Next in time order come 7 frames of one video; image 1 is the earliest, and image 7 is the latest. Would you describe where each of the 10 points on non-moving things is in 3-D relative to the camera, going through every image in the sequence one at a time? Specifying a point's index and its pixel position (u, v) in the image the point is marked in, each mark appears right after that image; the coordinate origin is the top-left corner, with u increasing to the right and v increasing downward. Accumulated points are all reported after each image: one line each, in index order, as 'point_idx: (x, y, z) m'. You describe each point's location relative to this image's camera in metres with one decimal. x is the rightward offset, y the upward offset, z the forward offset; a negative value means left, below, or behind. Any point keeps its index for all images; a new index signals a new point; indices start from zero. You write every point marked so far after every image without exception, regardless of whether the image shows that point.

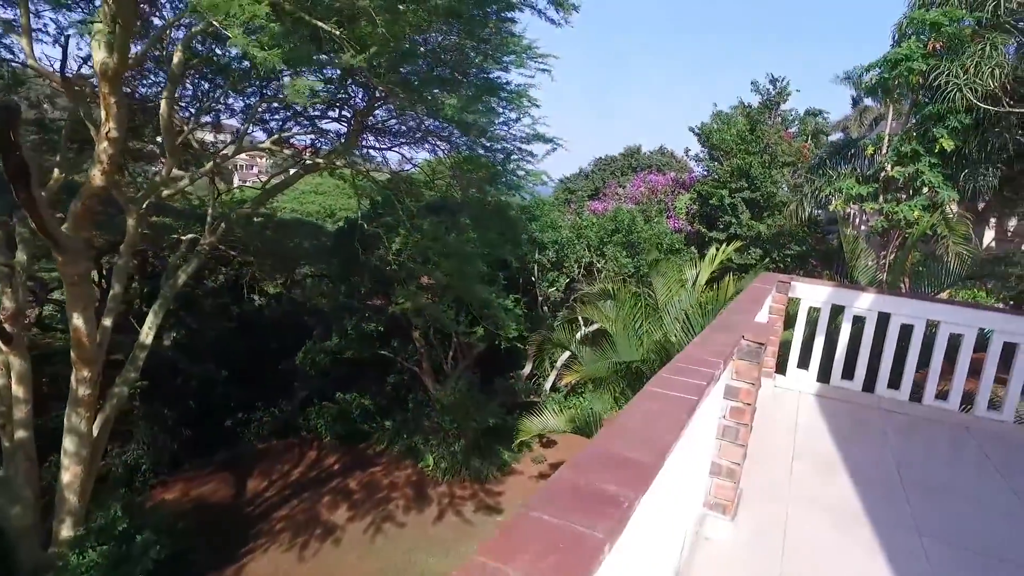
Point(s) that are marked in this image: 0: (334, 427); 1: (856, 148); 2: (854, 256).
0: (-3.7, -2.9, +13.4) m
1: (+5.3, +2.1, +9.9) m
2: (+3.2, +0.3, +6.1) m
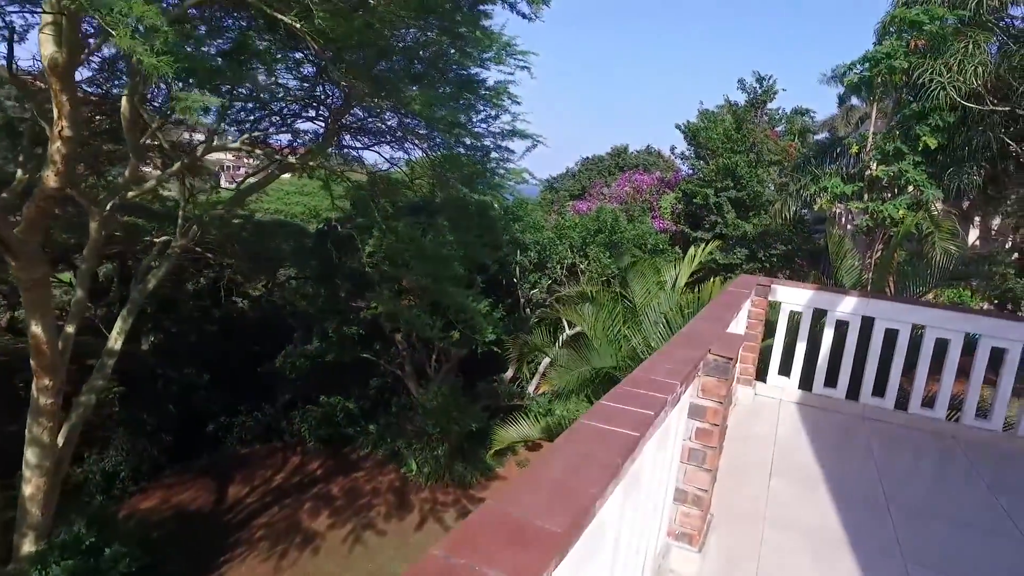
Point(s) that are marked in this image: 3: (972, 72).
0: (-4.0, -2.9, +13.2) m
1: (+5.0, +2.2, +9.8) m
2: (+3.1, +0.3, +6.0) m
3: (+5.5, +2.6, +7.7) m
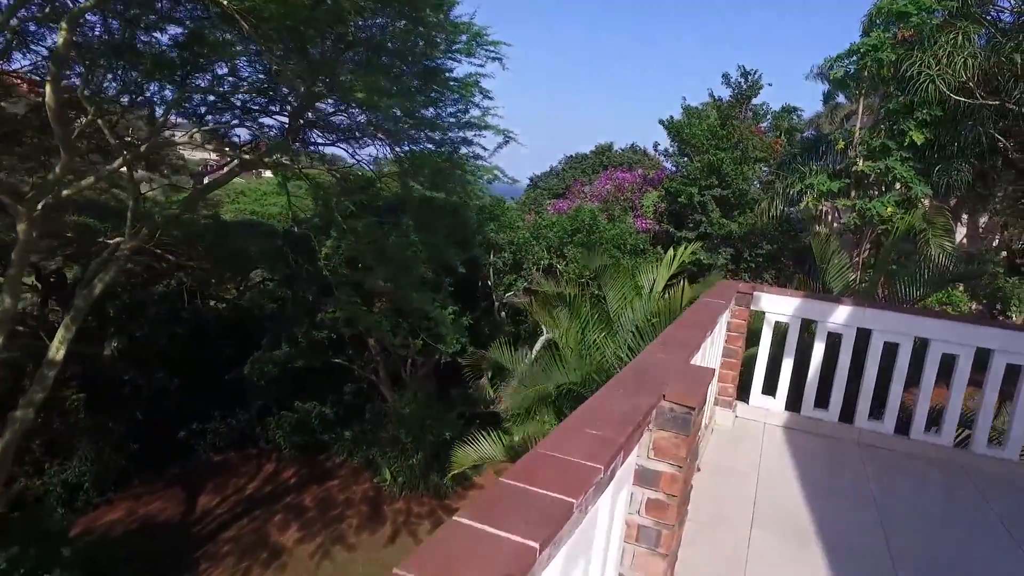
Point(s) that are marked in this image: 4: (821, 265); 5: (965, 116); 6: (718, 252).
0: (-4.3, -3.0, +12.8) m
1: (+4.7, +2.1, +9.6) m
2: (+2.8, +0.3, +5.7) m
3: (+5.2, +2.6, +7.4) m
4: (+2.8, +0.2, +5.8) m
5: (+5.4, +2.1, +7.7) m
6: (+3.0, +0.5, +9.3) m
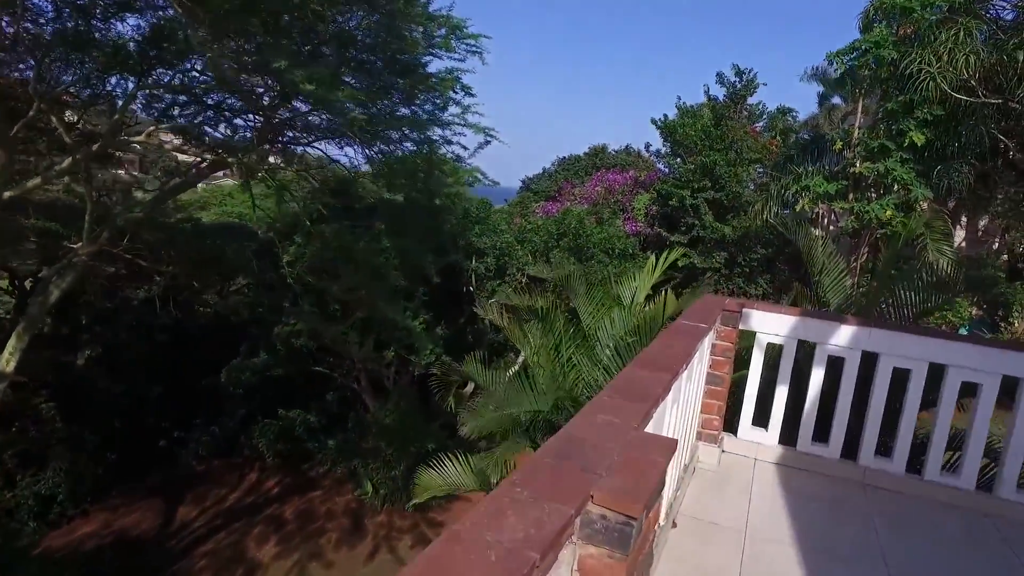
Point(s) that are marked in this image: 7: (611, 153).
0: (-4.6, -3.1, +12.4) m
1: (+4.5, +2.1, +9.3) m
2: (+2.6, +0.2, +5.4) m
3: (+5.0, +2.5, +7.1) m
4: (+2.6, +0.1, +5.5) m
5: (+5.3, +2.0, +7.4) m
6: (+2.8, +0.4, +9.0) m
7: (+2.6, +3.6, +17.0) m
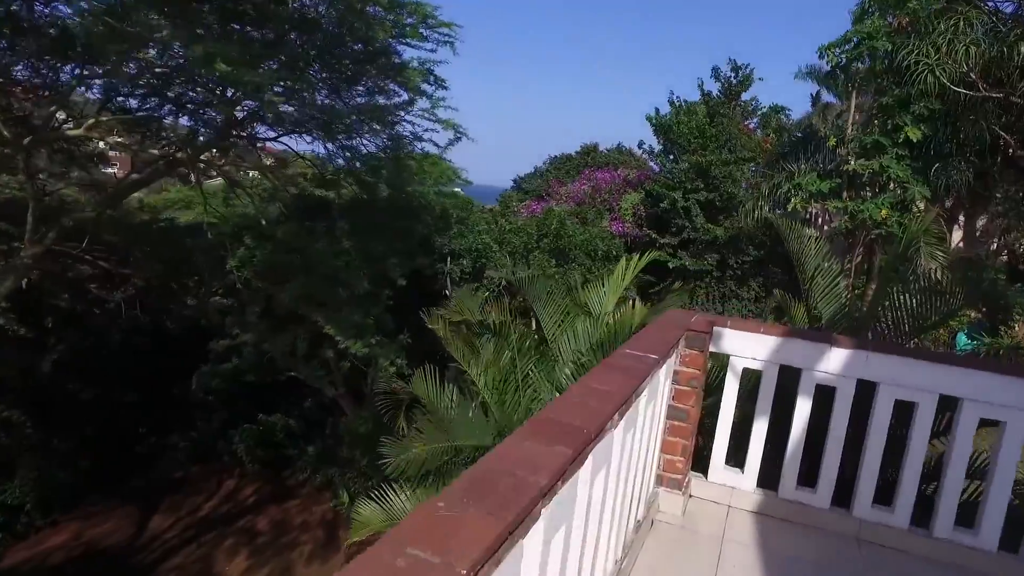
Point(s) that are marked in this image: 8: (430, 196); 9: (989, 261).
0: (-4.8, -3.1, +12.0) m
1: (+4.2, +2.0, +8.9) m
2: (+2.4, +0.2, +5.0) m
3: (+4.8, +2.5, +6.8) m
4: (+2.4, +0.1, +5.2) m
5: (+5.0, +2.0, +7.1) m
6: (+2.6, +0.4, +8.7) m
7: (+2.3, +3.5, +16.6) m
8: (-0.9, +1.1, +7.5) m
9: (+5.7, +0.3, +7.7) m
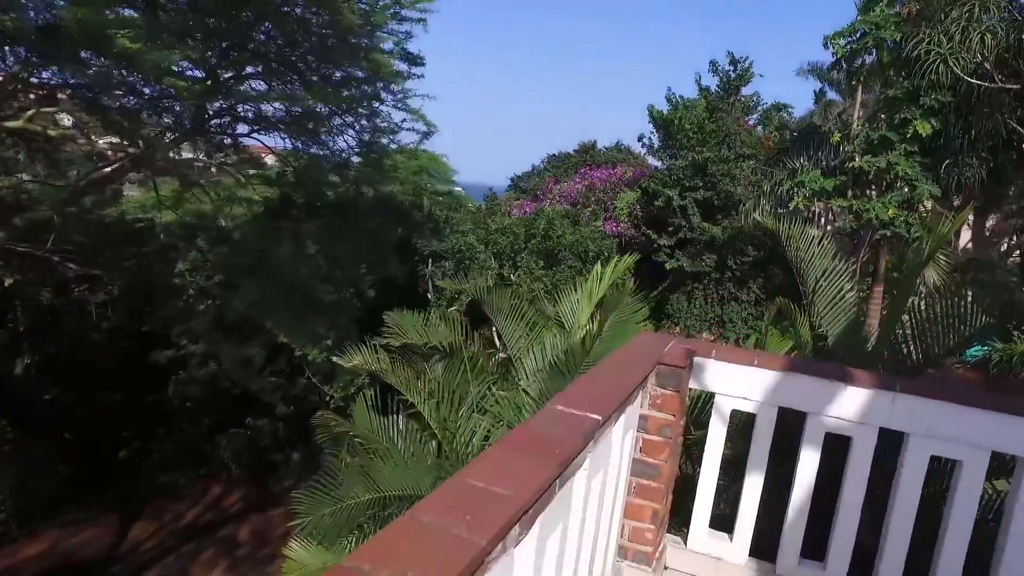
0: (-5.0, -3.1, +11.7) m
1: (+4.1, +2.0, +8.5) m
2: (+2.2, +0.1, +4.6) m
3: (+4.6, +2.4, +6.4) m
4: (+2.2, +0.1, +4.8) m
5: (+4.9, +1.9, +6.7) m
6: (+2.4, +0.4, +8.3) m
7: (+2.2, +3.5, +16.2) m
8: (-1.1, +1.0, +7.1) m
9: (+5.6, +0.3, +7.4) m
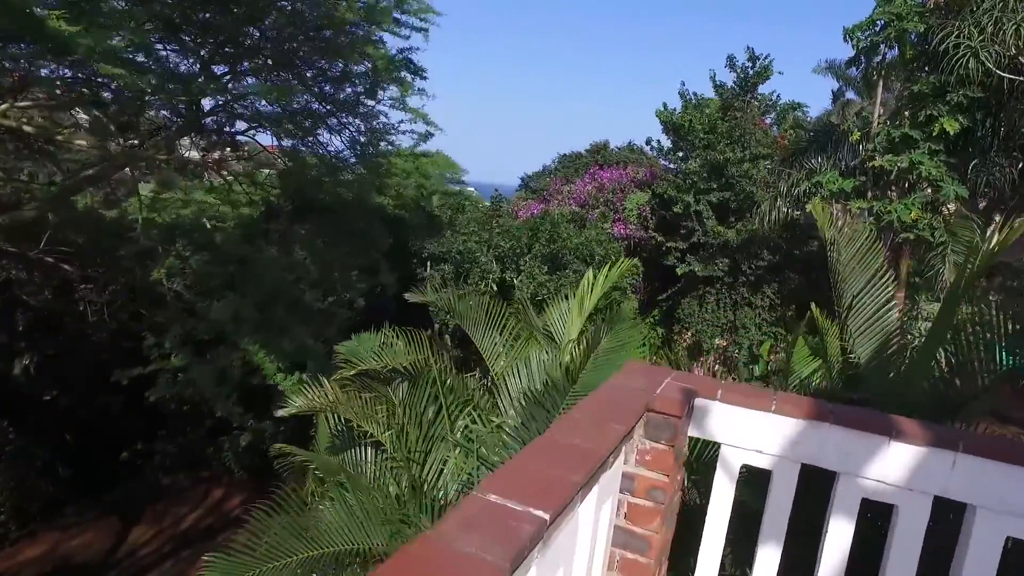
0: (-4.9, -3.1, +11.5) m
1: (+4.2, +1.9, +8.2) m
2: (+2.2, +0.1, +4.3) m
3: (+4.6, +2.4, +6.0) m
4: (+2.2, 0.0, +4.5) m
5: (+4.9, +1.8, +6.4) m
6: (+2.5, +0.3, +8.0) m
7: (+2.4, +3.4, +15.9) m
8: (-1.0, +1.0, +6.9) m
9: (+5.6, +0.2, +7.0) m
